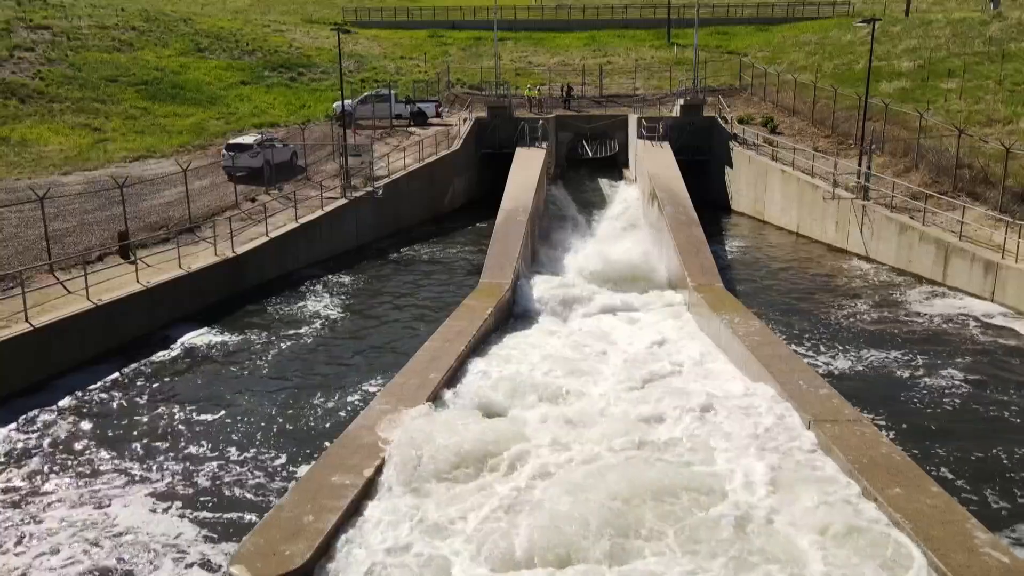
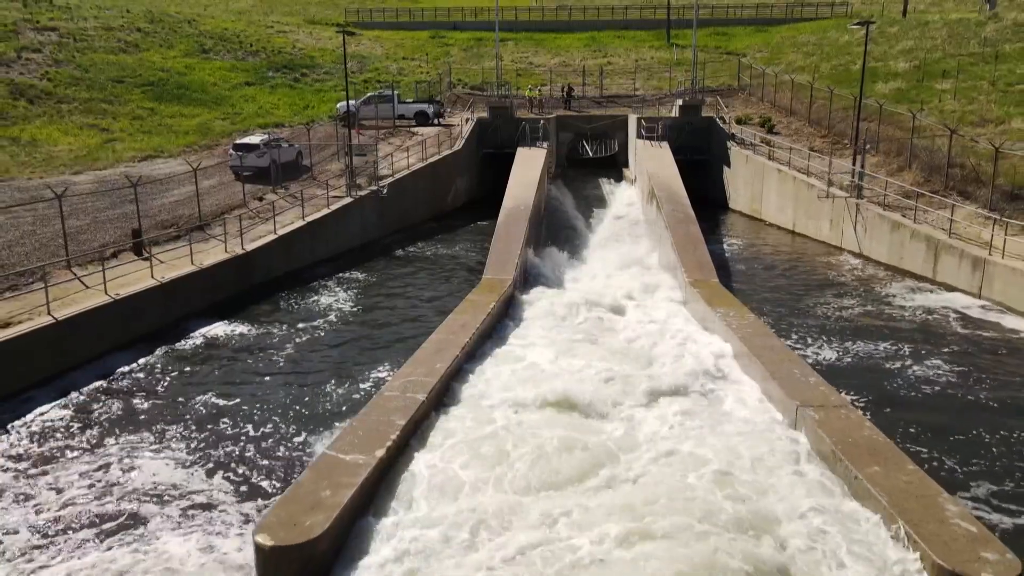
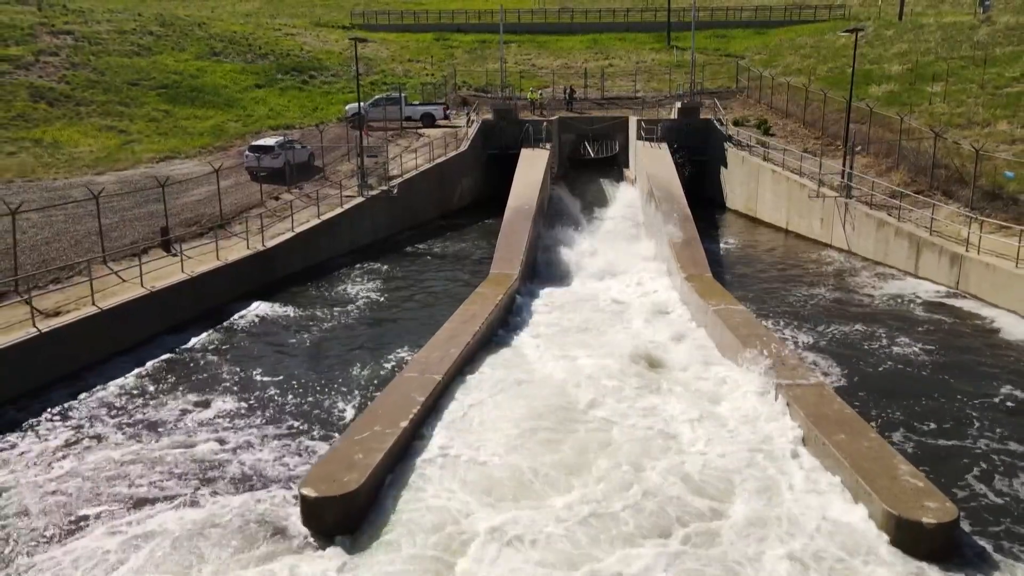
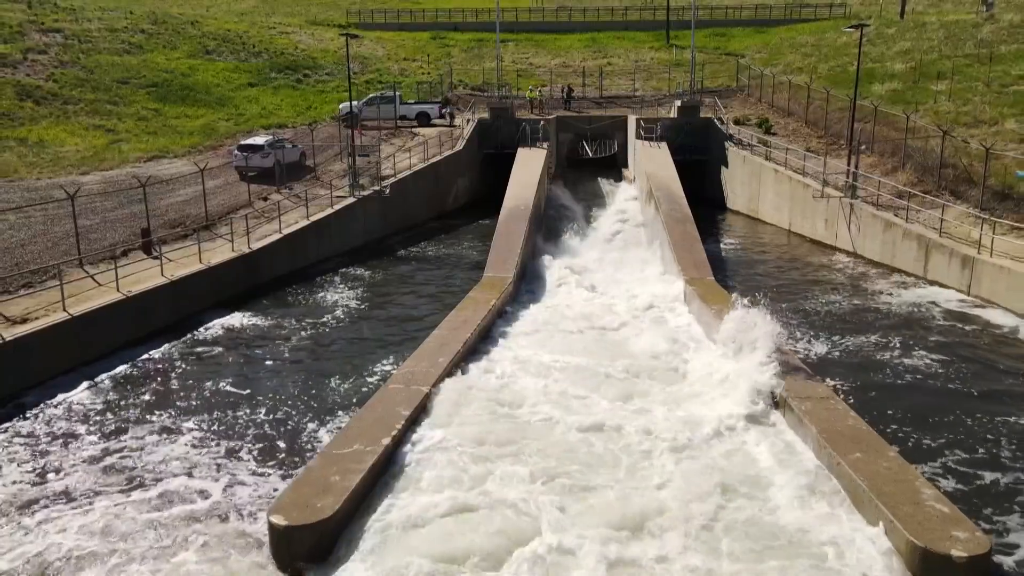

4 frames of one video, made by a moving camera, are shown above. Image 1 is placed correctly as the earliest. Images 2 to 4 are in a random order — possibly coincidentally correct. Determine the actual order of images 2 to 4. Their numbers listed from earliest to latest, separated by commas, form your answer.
2, 4, 3
